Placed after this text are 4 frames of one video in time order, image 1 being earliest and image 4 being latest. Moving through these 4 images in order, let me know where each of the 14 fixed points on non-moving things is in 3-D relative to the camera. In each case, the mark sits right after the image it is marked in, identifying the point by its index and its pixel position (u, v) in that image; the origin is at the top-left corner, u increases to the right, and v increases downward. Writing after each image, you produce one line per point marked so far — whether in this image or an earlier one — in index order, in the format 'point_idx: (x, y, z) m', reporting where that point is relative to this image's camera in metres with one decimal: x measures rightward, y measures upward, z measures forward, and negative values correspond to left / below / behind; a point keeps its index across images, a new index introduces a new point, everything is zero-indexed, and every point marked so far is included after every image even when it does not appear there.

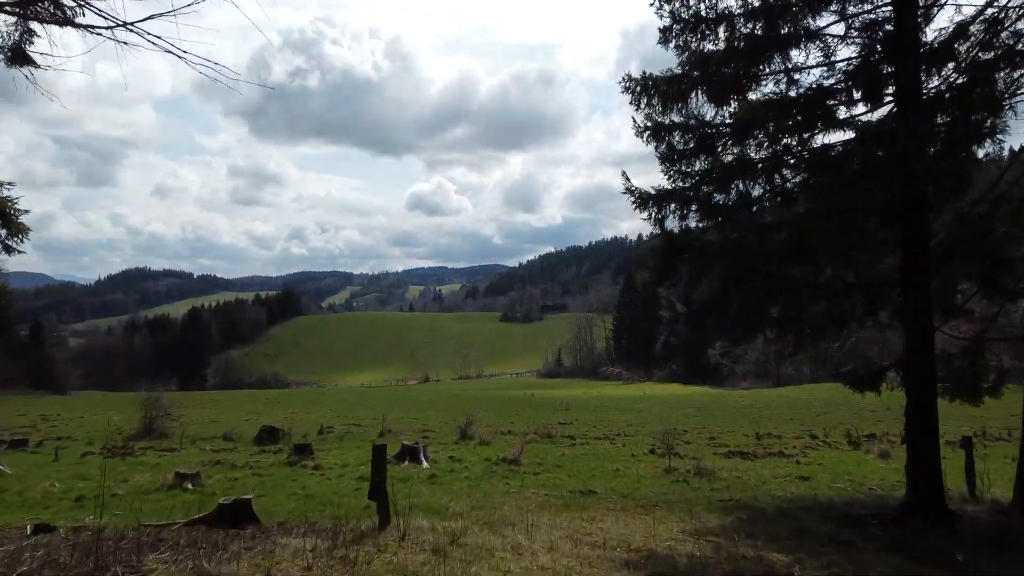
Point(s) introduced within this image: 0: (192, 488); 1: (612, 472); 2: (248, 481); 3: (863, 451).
0: (-5.1, -3.2, +9.9) m
1: (+2.0, -3.7, +12.3) m
2: (-4.6, -3.4, +10.9) m
3: (+9.4, -4.3, +16.6) m
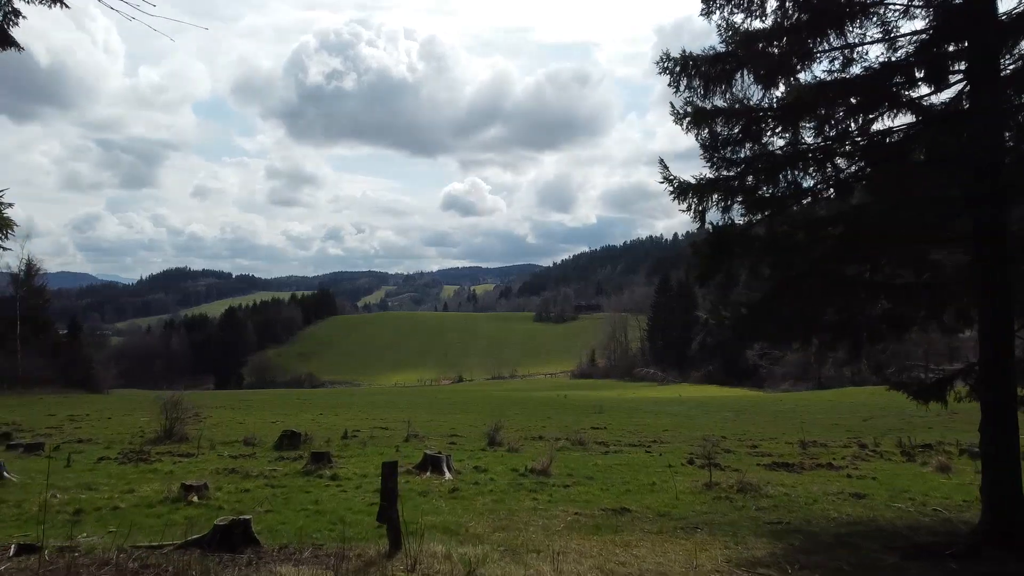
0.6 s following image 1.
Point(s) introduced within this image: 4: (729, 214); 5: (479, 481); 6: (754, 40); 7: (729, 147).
0: (-4.8, -3.2, +9.4) m
1: (+2.5, -3.7, +11.4) m
2: (-4.2, -3.4, +10.3) m
3: (+10.1, -4.3, +15.3) m
4: (+3.8, +1.3, +10.7) m
5: (-0.6, -3.6, +11.6) m
6: (+3.6, +3.8, +9.4) m
7: (+3.7, +2.4, +10.6) m
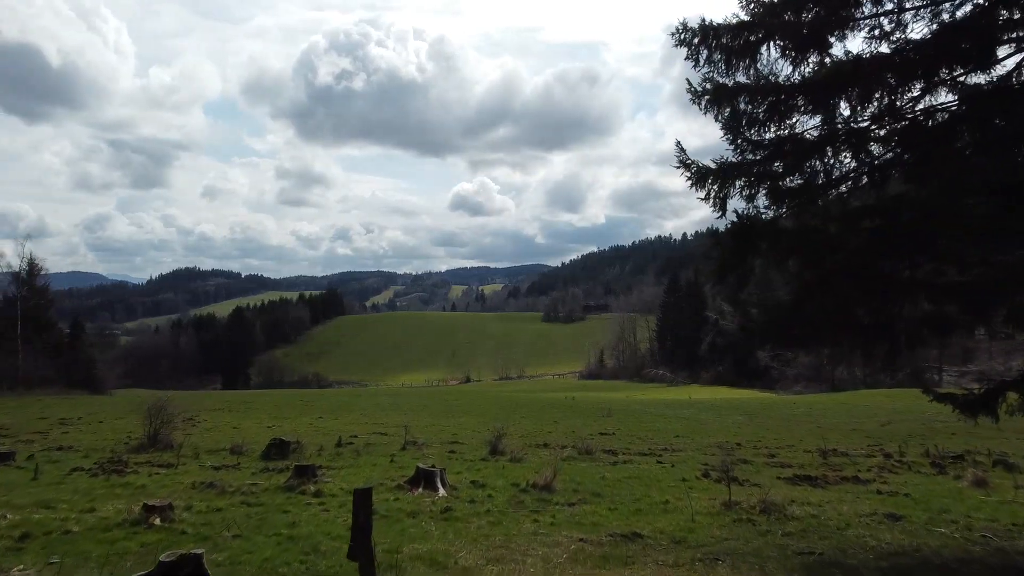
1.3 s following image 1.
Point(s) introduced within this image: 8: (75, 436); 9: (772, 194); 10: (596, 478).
0: (-4.8, -3.2, +8.4) m
1: (+2.5, -3.7, +10.4) m
2: (-4.2, -3.4, +9.4) m
3: (+10.1, -4.3, +14.2) m
4: (+3.8, +1.3, +9.7) m
5: (-0.6, -3.6, +10.6) m
6: (+3.6, +3.8, +8.3) m
7: (+3.7, +2.4, +9.6) m
8: (-14.0, -4.7, +19.8) m
9: (+4.0, +1.4, +9.5) m
10: (+1.7, -4.0, +12.9) m
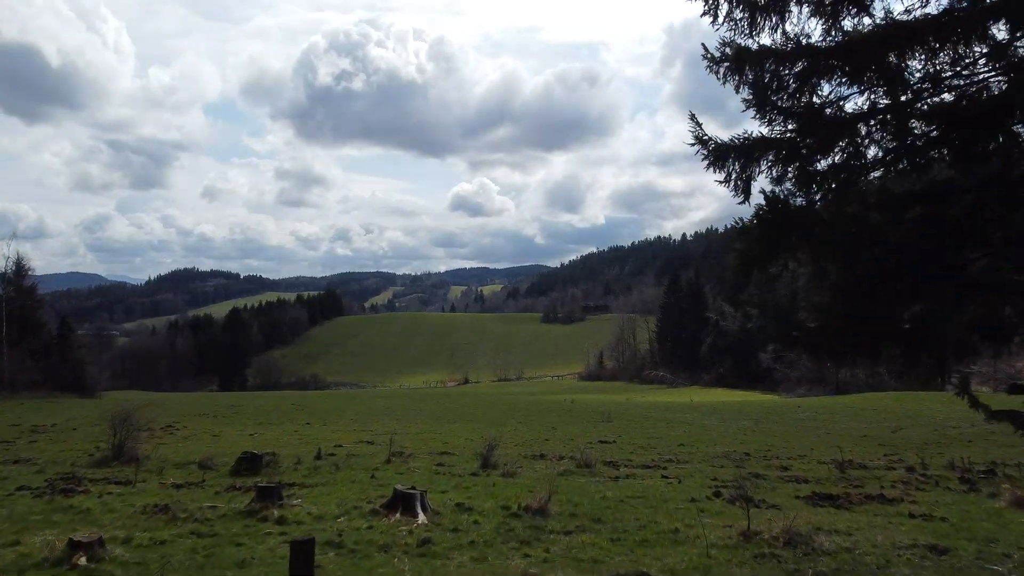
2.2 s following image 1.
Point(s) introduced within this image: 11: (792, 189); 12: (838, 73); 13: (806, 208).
0: (-5.0, -3.2, +7.2) m
1: (+2.3, -3.7, +9.1) m
2: (-4.4, -3.4, +8.1) m
3: (+10.0, -4.3, +12.9) m
4: (+3.6, +1.3, +8.4) m
5: (-0.8, -3.6, +9.4) m
6: (+3.4, +3.8, +7.1) m
7: (+3.6, +2.4, +8.3) m
8: (-14.2, -4.7, +18.6) m
9: (+3.8, +1.4, +8.2) m
10: (+1.6, -4.0, +11.7) m
11: (+3.7, +1.3, +8.4) m
12: (+4.2, +2.7, +7.9) m
13: (+3.9, +1.1, +8.3) m
